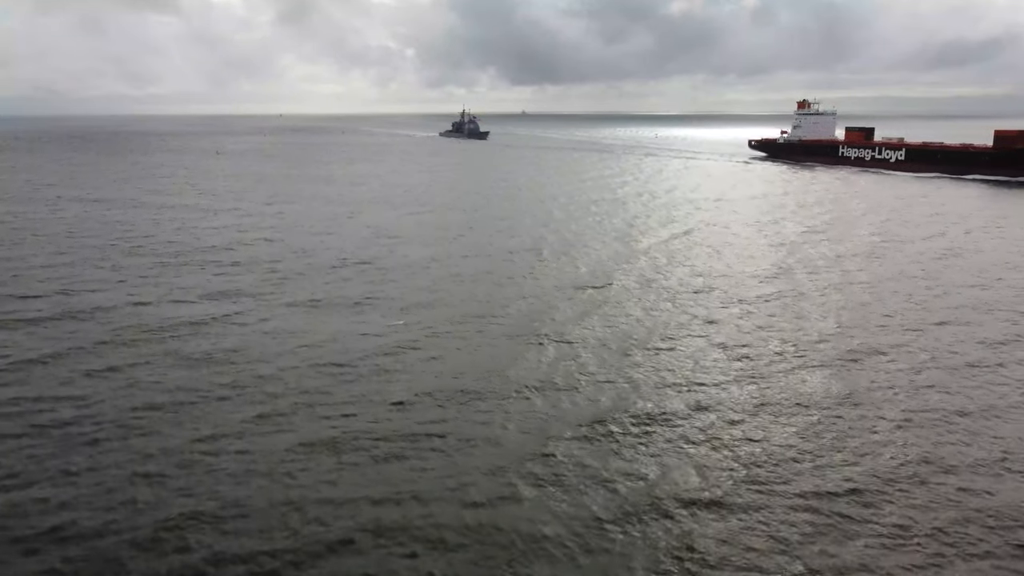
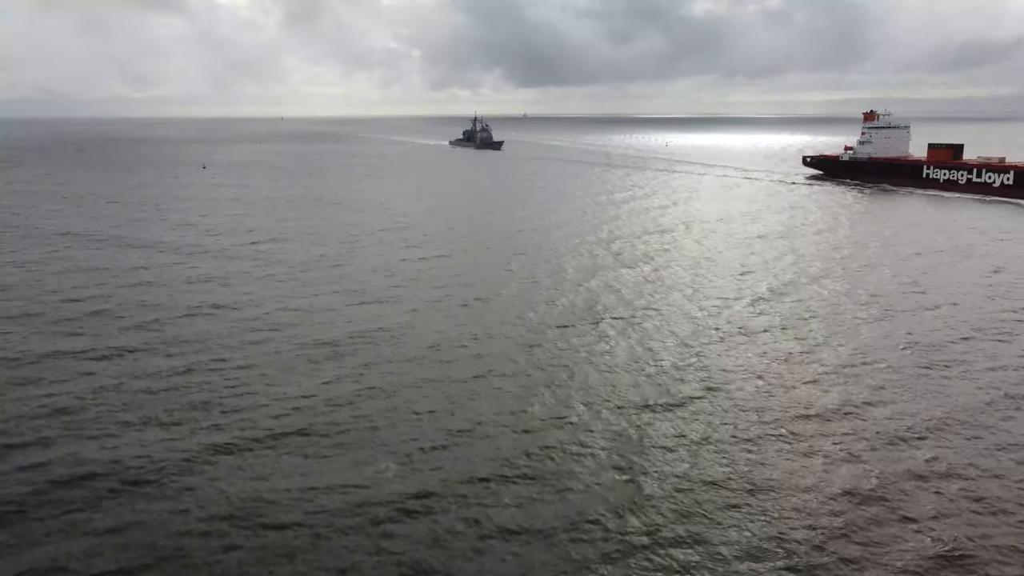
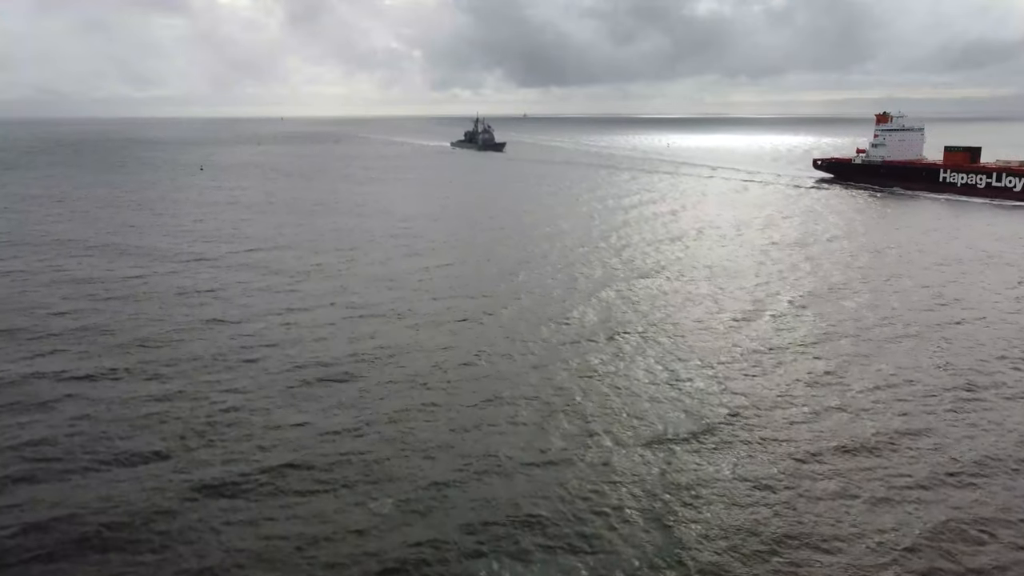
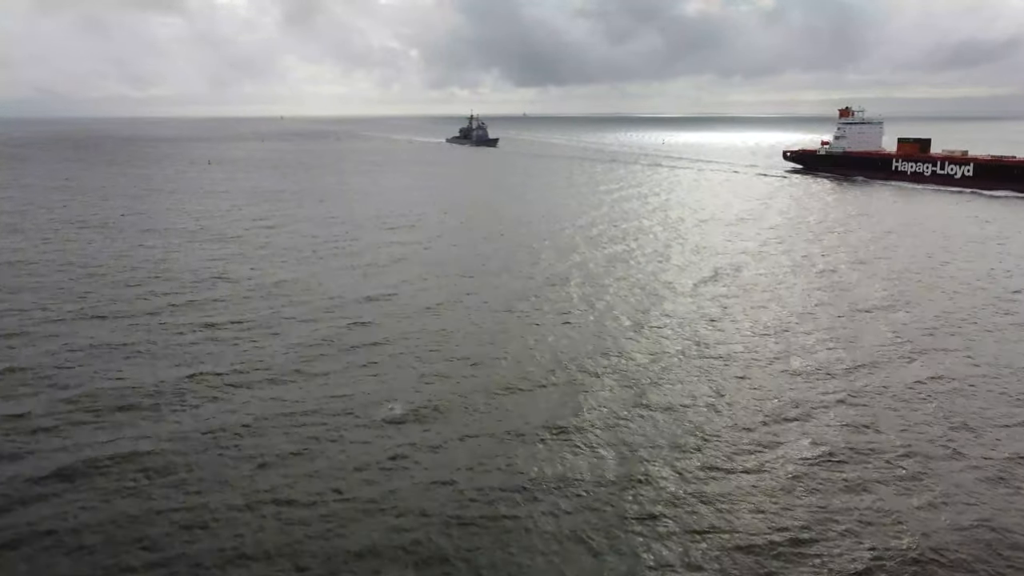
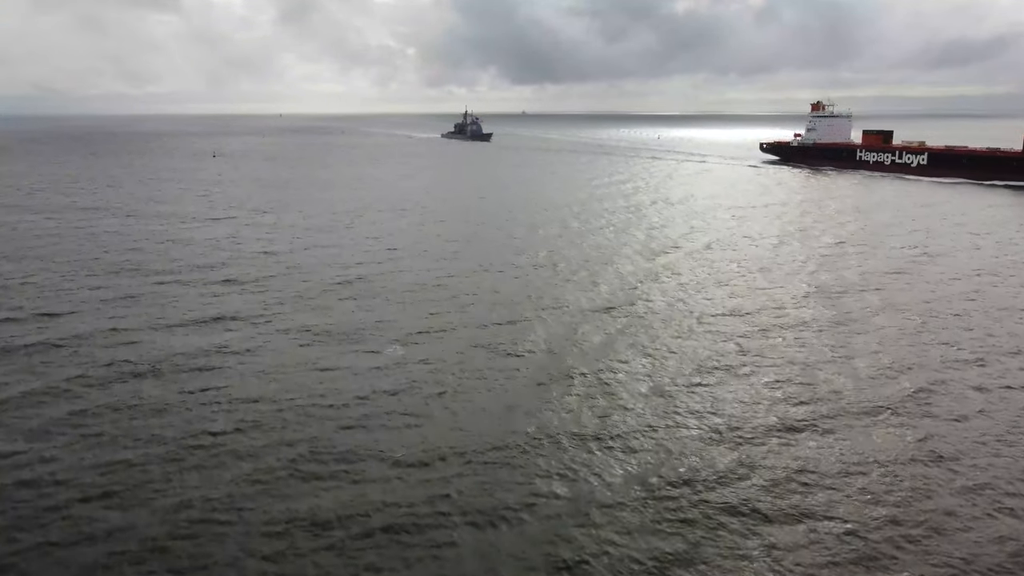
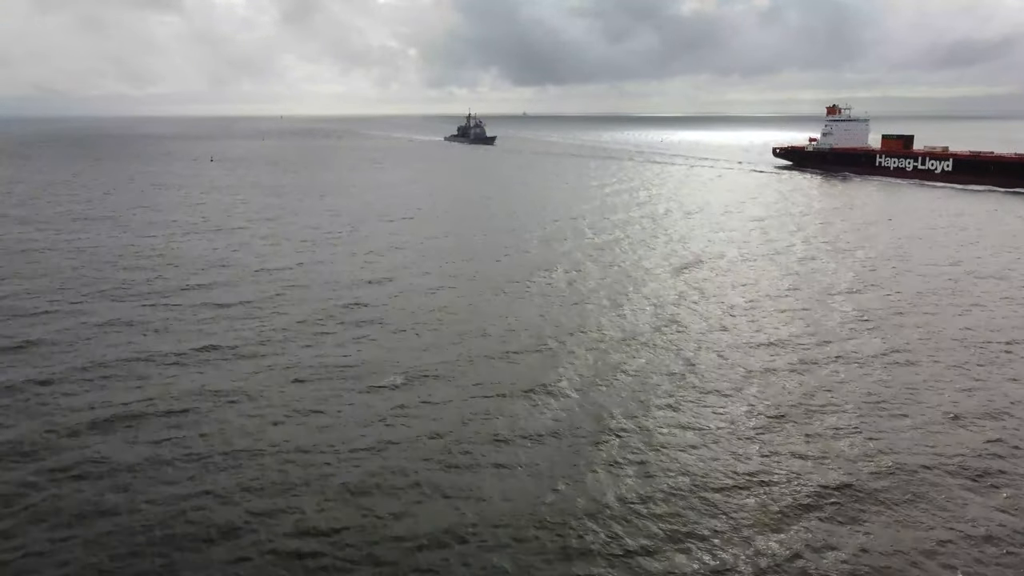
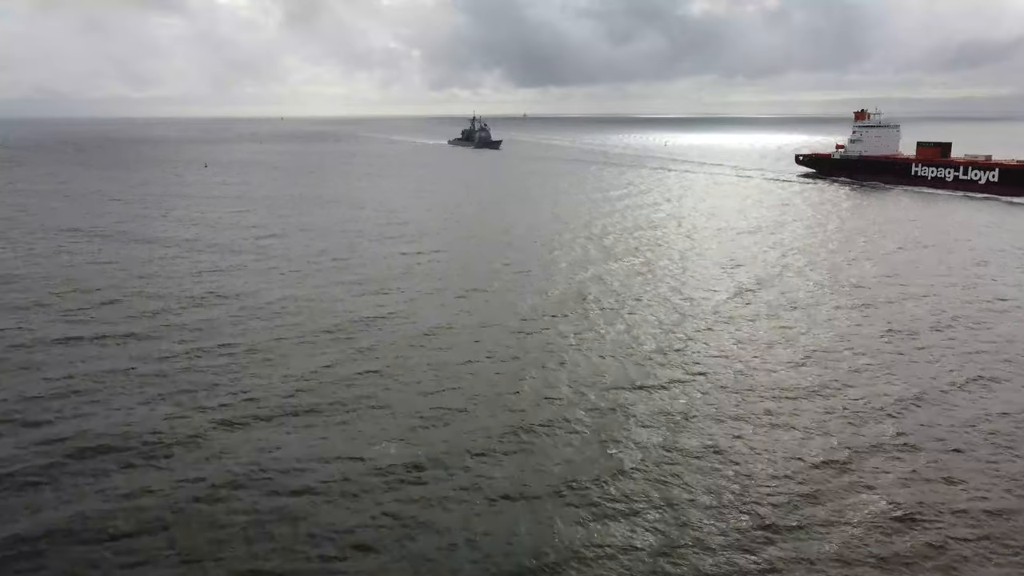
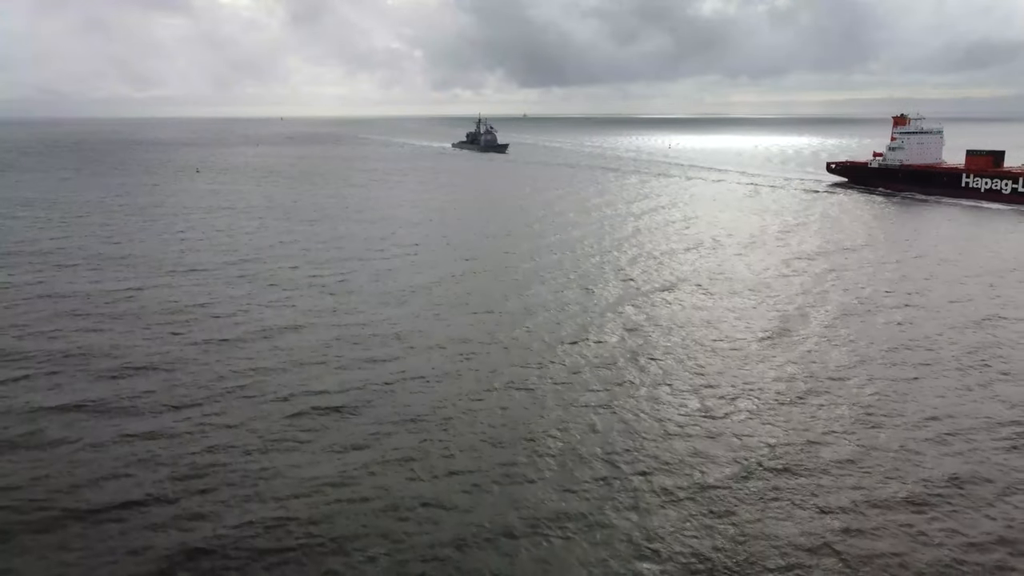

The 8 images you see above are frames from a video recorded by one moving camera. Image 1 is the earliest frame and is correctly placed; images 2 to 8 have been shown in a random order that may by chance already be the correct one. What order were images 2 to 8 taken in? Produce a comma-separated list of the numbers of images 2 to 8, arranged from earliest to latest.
5, 6, 4, 7, 2, 3, 8
